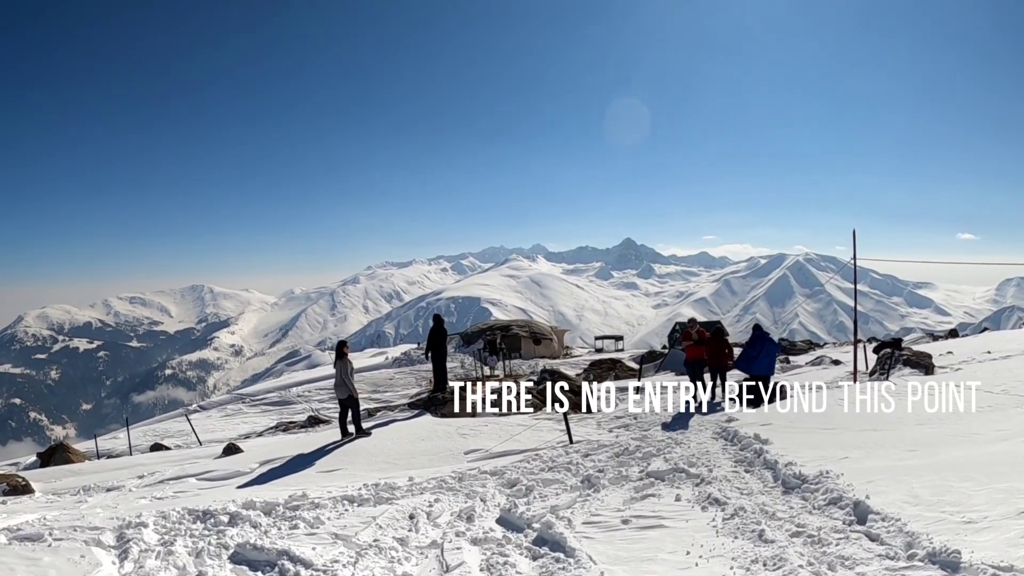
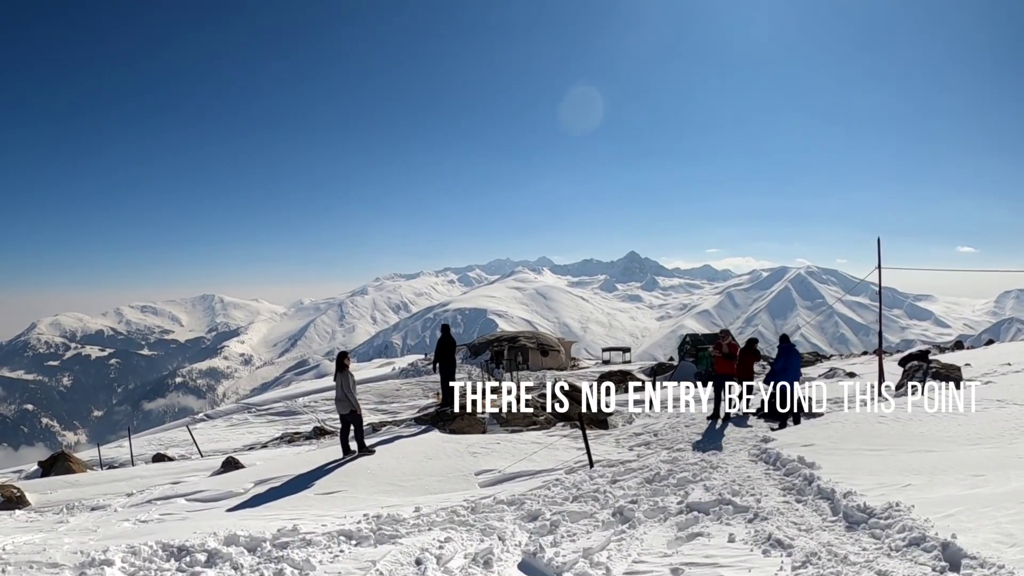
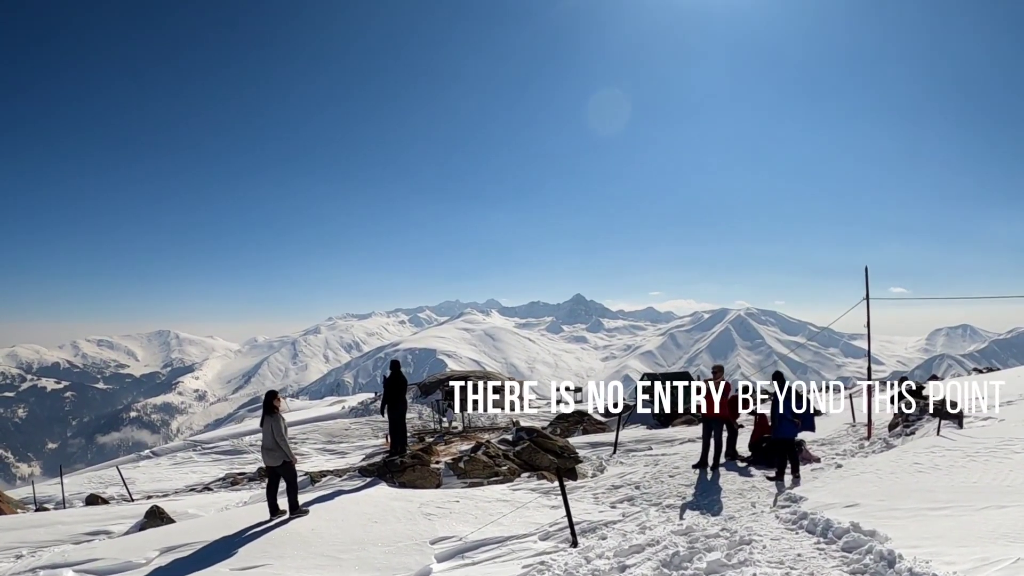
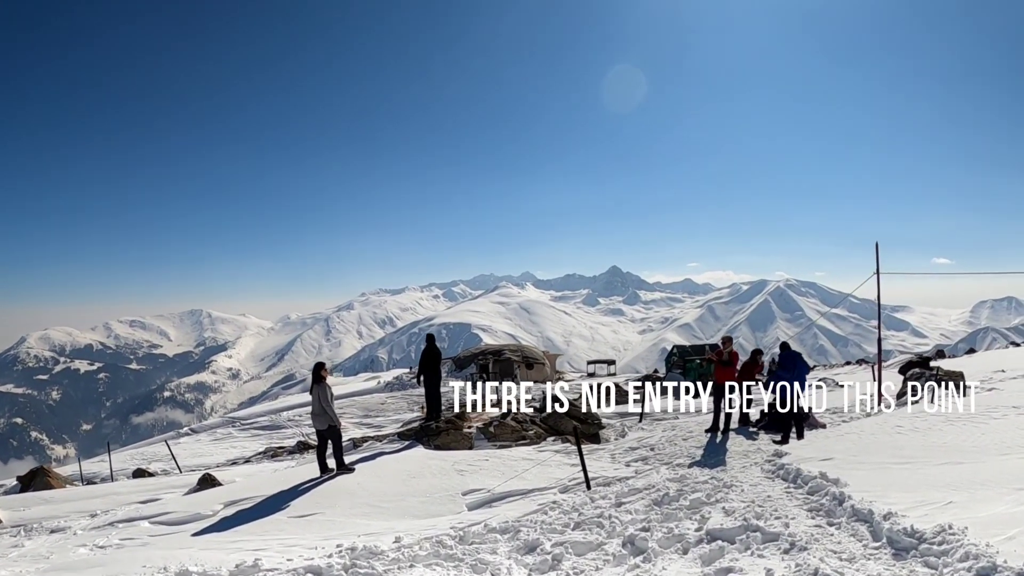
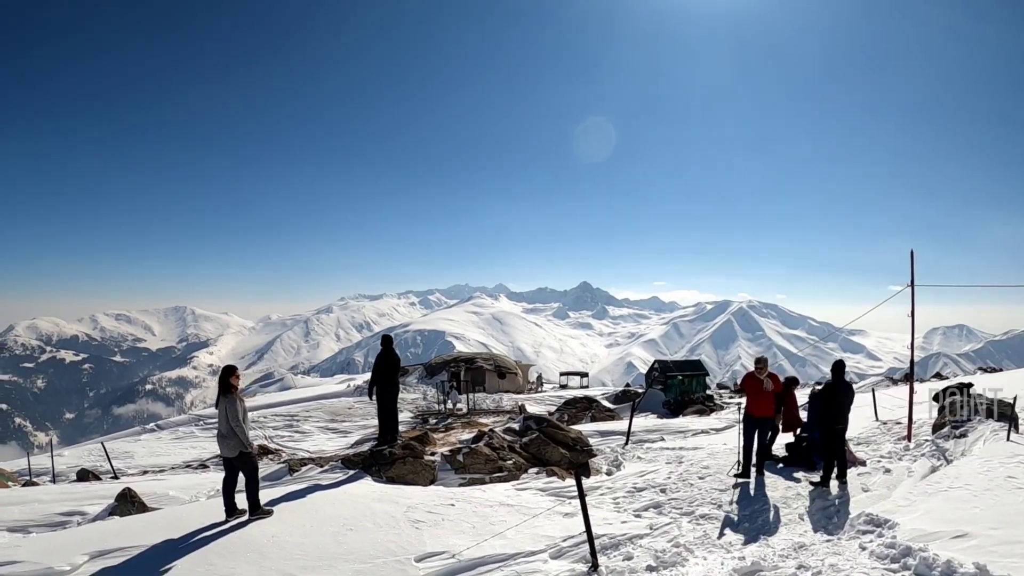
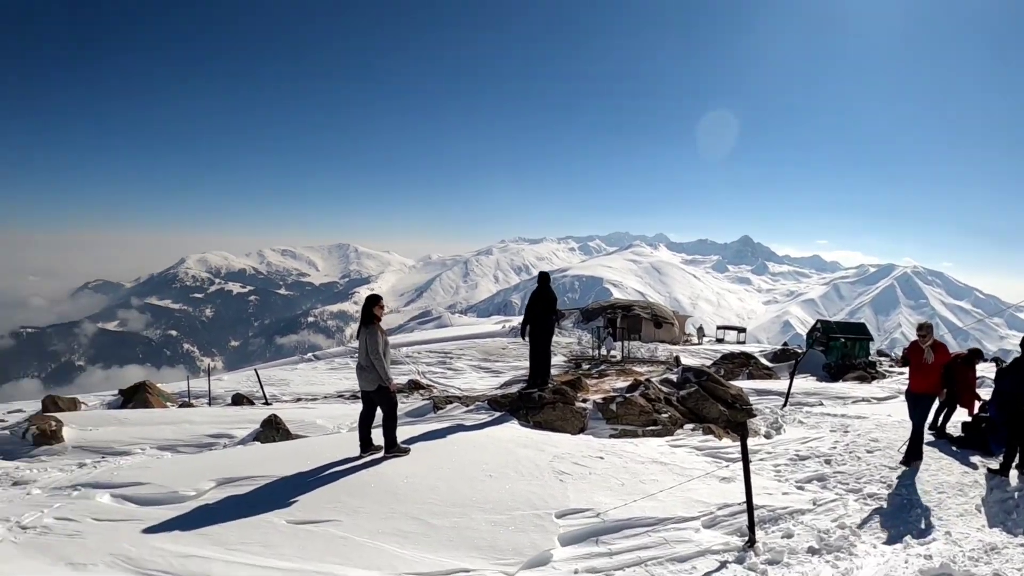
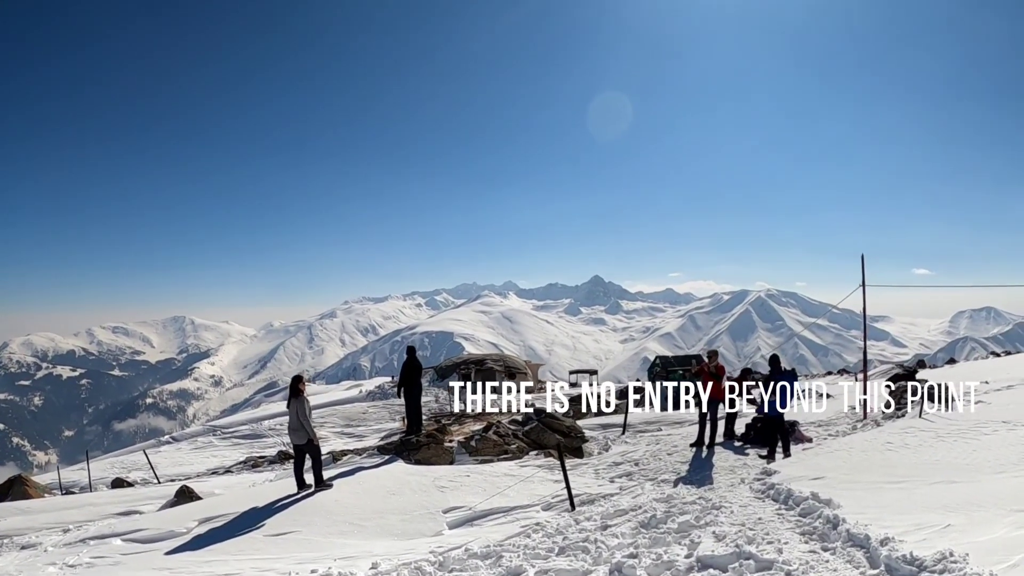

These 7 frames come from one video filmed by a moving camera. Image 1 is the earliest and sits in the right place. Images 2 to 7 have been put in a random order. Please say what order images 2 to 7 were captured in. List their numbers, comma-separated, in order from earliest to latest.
2, 4, 7, 3, 5, 6
